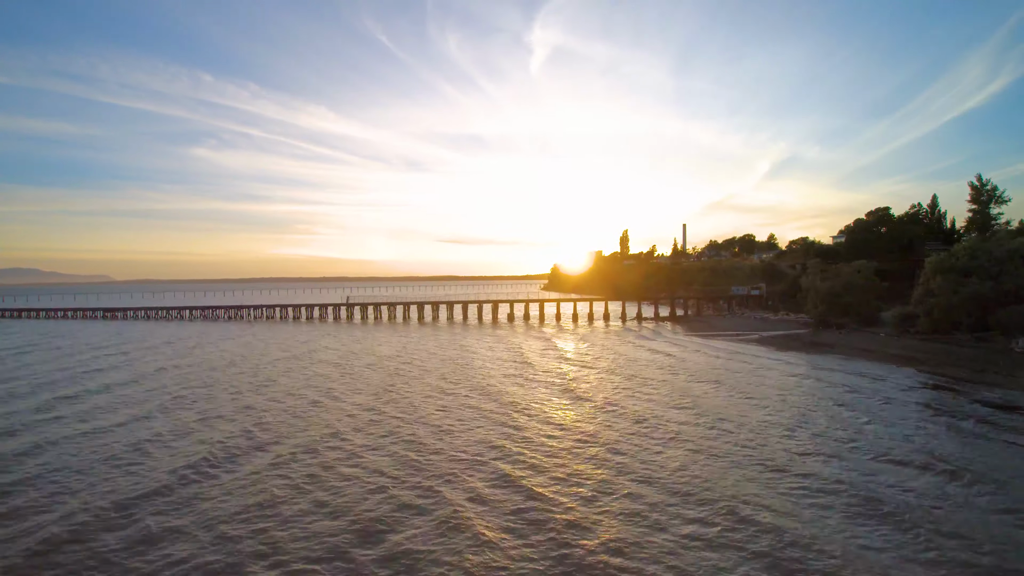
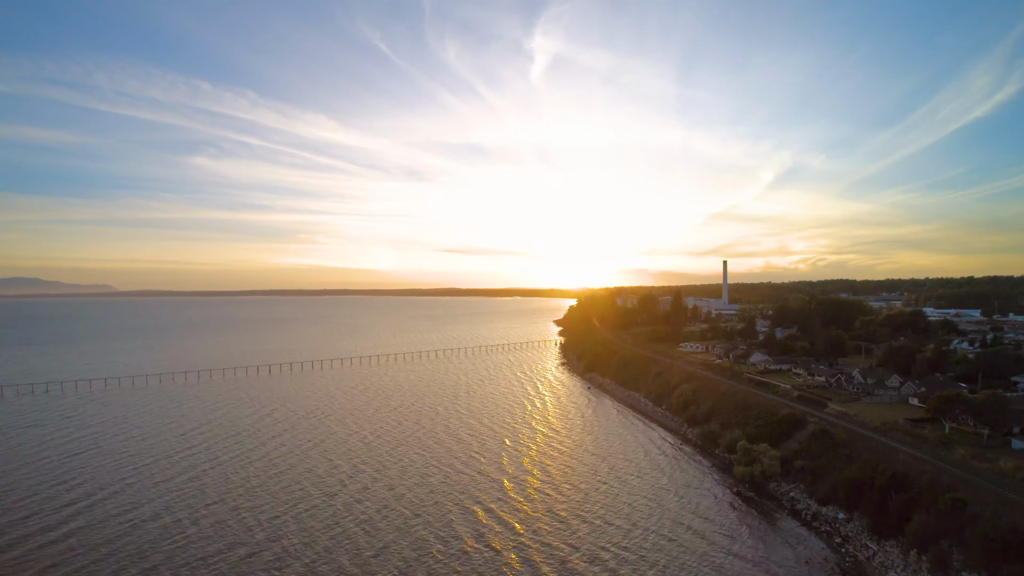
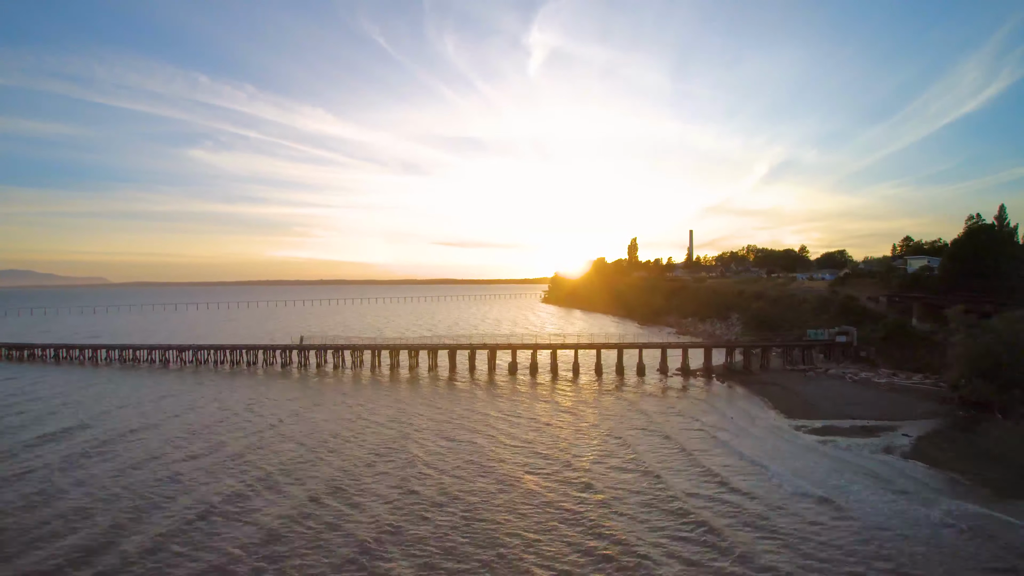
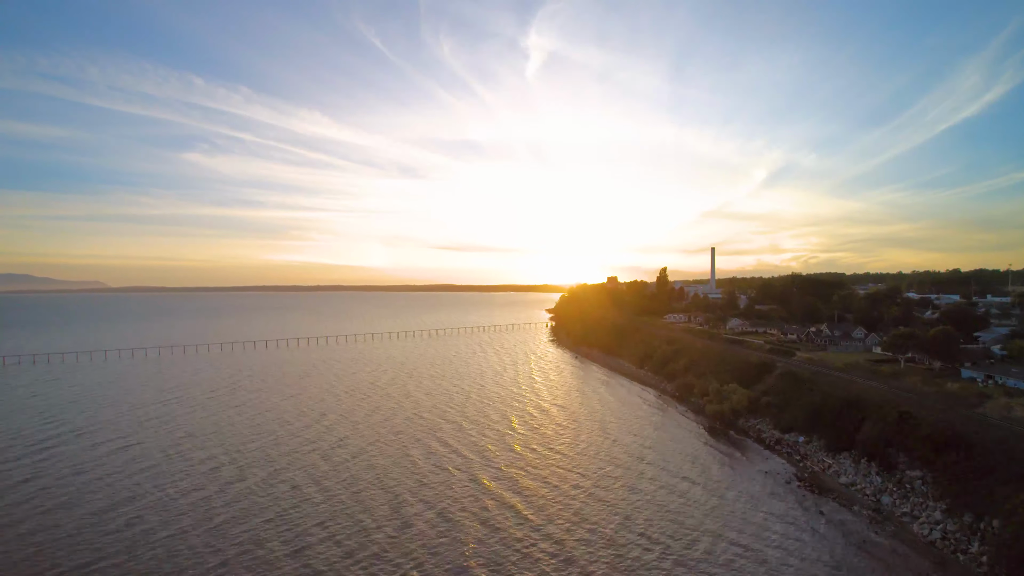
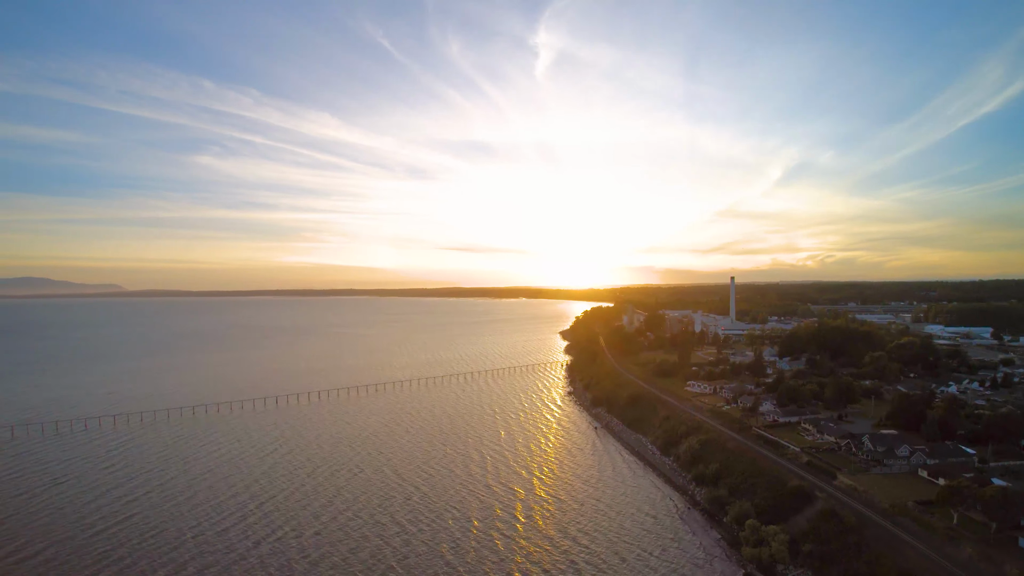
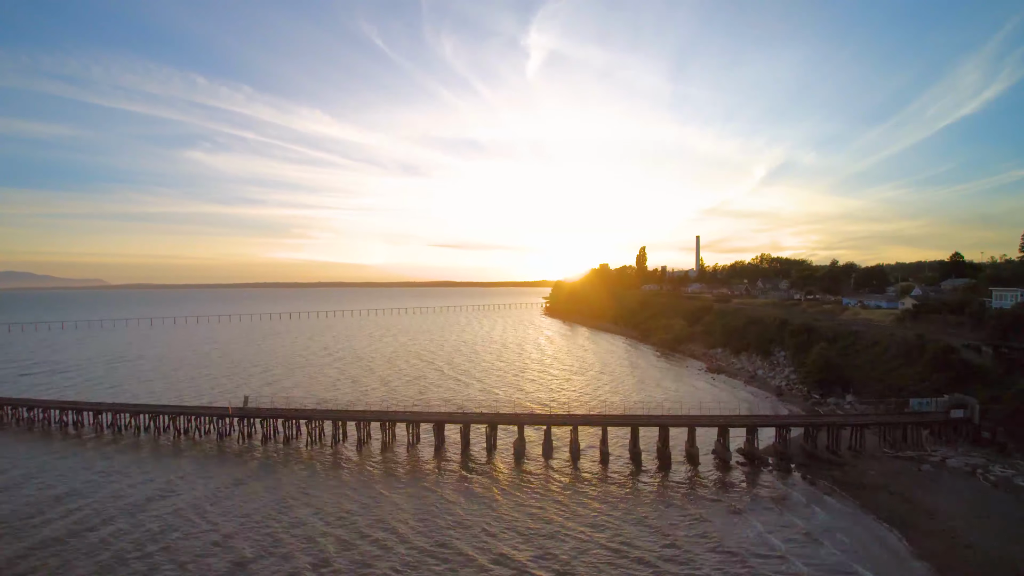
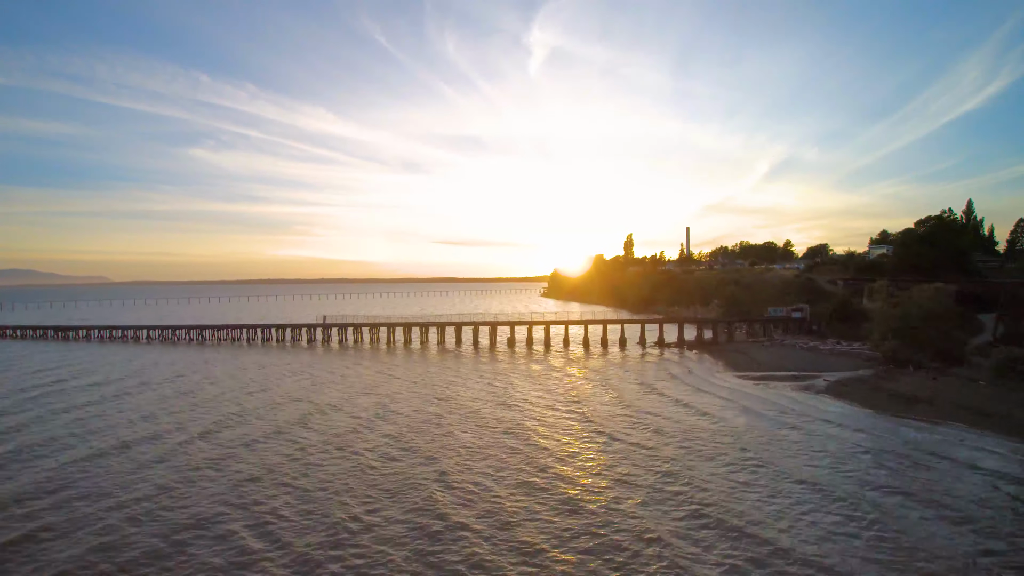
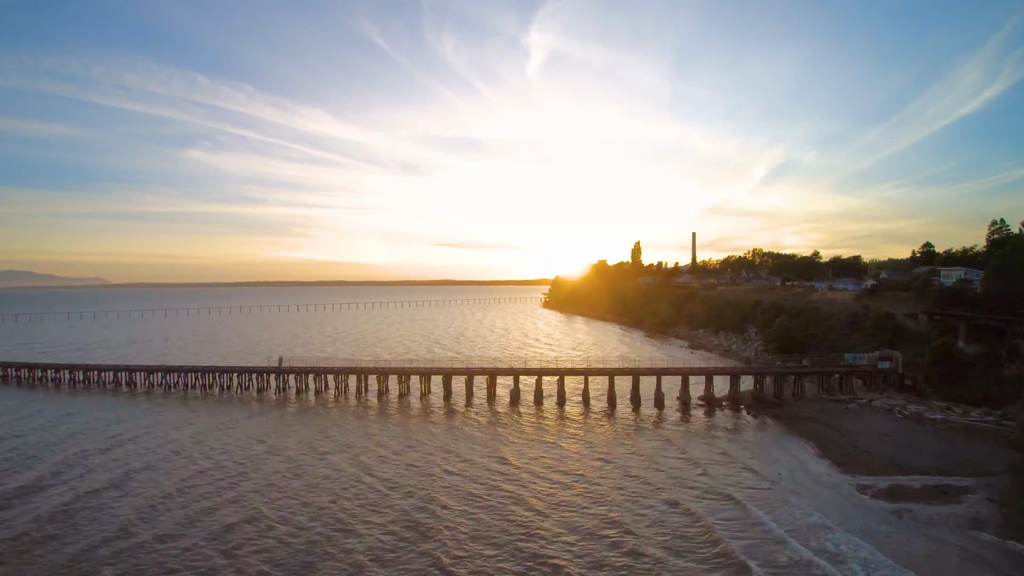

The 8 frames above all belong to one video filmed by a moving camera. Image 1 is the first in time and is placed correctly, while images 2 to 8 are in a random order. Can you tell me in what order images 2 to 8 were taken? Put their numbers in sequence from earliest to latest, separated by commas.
7, 3, 8, 6, 4, 2, 5
